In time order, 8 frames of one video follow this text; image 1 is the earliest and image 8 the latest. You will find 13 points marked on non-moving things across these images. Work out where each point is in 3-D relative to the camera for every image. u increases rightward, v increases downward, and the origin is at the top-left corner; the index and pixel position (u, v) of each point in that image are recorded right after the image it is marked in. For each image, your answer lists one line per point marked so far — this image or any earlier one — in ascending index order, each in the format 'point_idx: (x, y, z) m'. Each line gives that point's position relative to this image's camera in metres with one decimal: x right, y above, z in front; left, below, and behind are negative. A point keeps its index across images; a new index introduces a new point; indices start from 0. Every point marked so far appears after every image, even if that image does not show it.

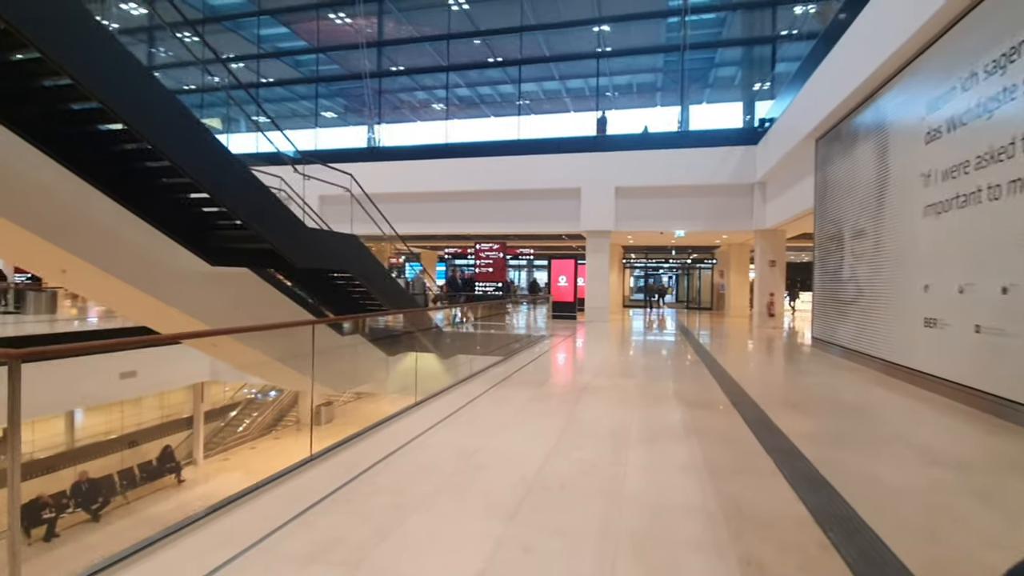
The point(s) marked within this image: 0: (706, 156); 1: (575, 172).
0: (+4.6, +3.2, +12.1) m
1: (+1.5, +3.1, +12.9) m
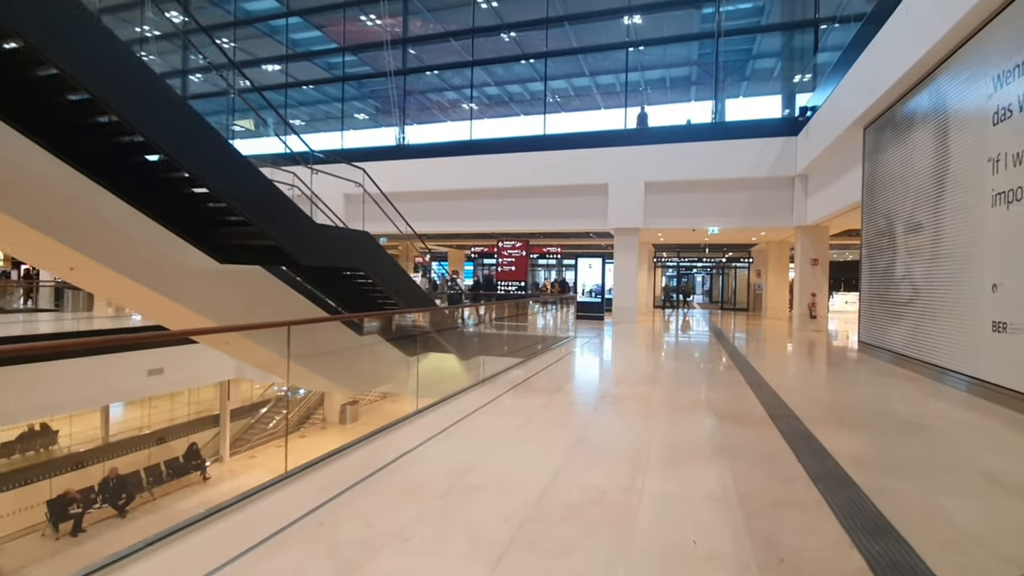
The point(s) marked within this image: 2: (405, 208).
0: (+5.2, +3.2, +11.5) m
1: (+2.2, +3.1, +12.5) m
2: (-3.2, +2.4, +14.4) m
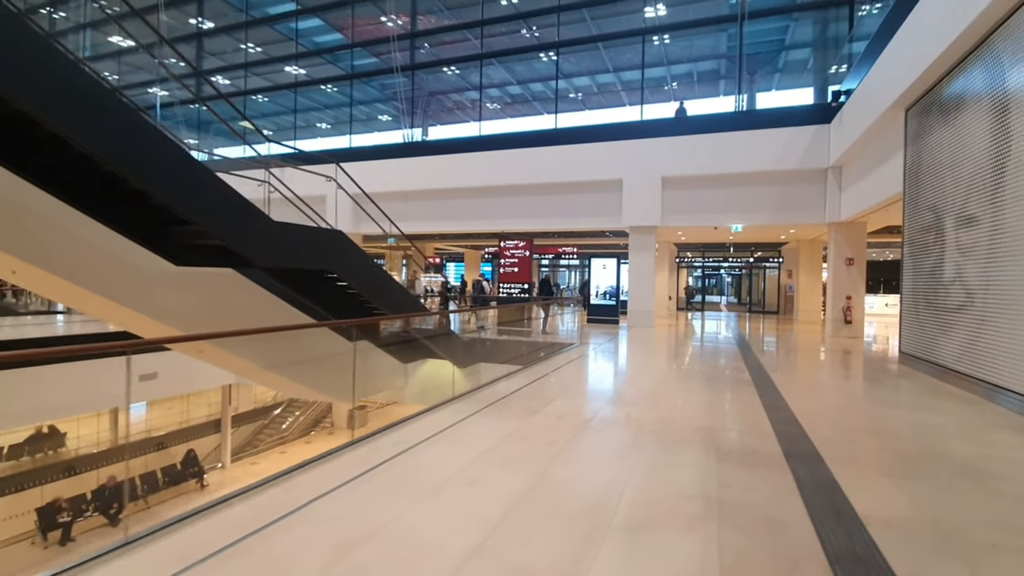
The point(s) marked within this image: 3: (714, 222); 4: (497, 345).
0: (+5.4, +3.2, +10.7) m
1: (+2.5, +3.0, +11.8) m
2: (-2.8, +2.3, +14.0) m
3: (+4.5, +1.5, +11.4) m
4: (-0.1, -0.9, +8.2) m
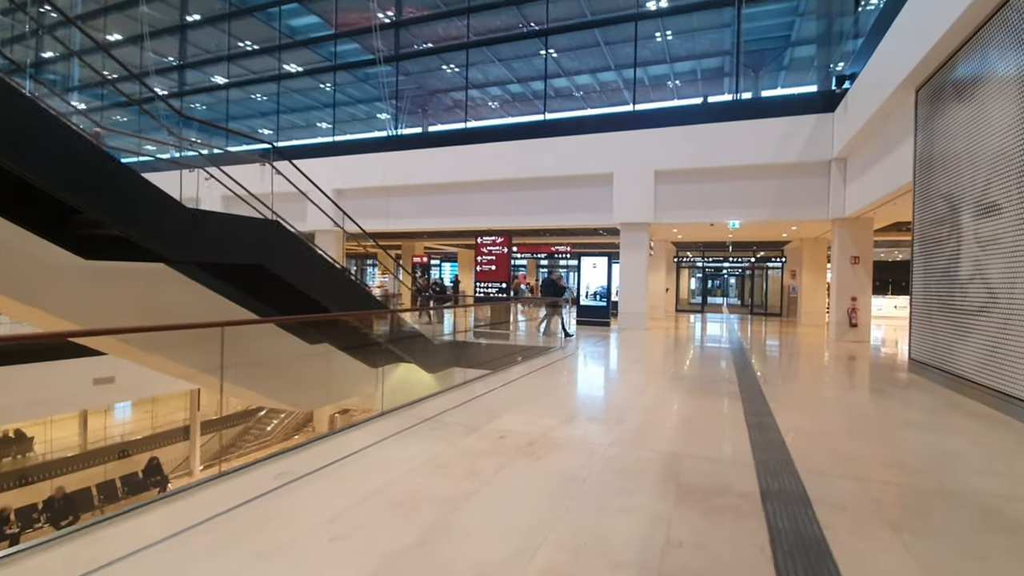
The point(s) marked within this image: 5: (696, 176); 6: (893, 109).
0: (+5.1, +3.1, +10.1) m
1: (+2.2, +3.0, +11.3) m
2: (-3.0, +2.3, +13.5) m
3: (+4.2, +1.5, +10.8) m
4: (-0.5, -0.9, +7.6) m
5: (+4.0, +2.4, +10.8) m
6: (+5.4, +2.5, +7.1) m
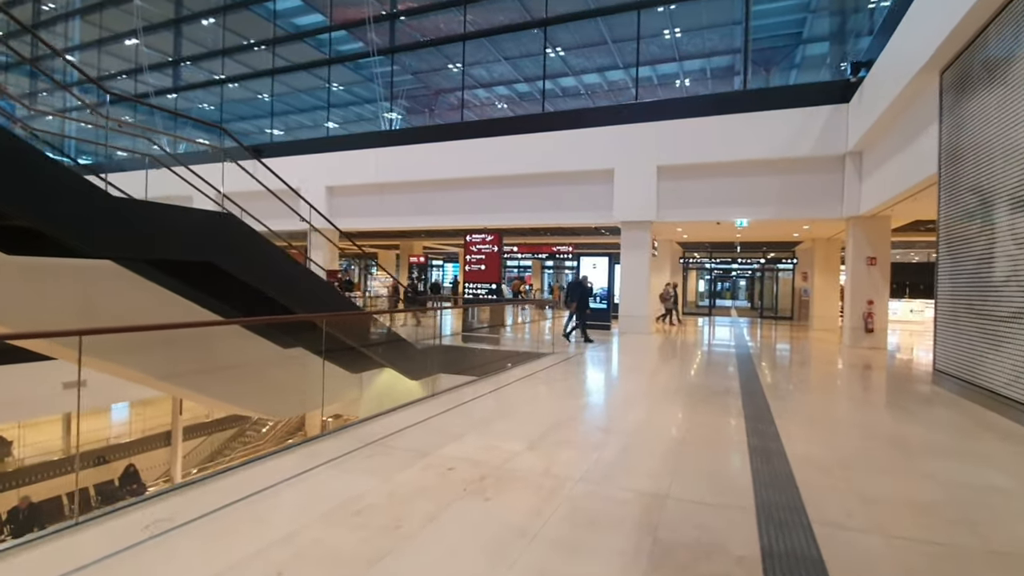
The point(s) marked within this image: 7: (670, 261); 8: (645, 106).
0: (+5.1, +3.1, +9.6) m
1: (+2.1, +3.0, +10.8) m
2: (-3.1, +2.3, +13.1) m
3: (+4.2, +1.5, +10.3) m
4: (-0.6, -0.9, +7.2) m
5: (+3.9, +2.4, +10.3) m
6: (+5.2, +2.5, +6.5) m
7: (+4.9, +0.8, +15.4) m
8: (+2.8, +3.8, +10.5) m
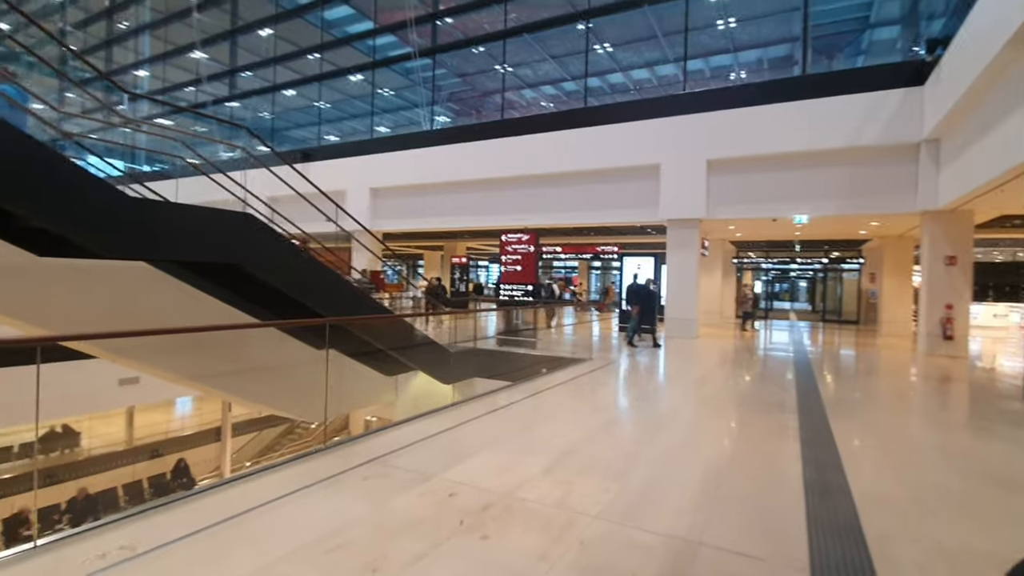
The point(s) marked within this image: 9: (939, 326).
0: (+5.8, +3.1, +8.8) m
1: (+3.0, +3.0, +10.3) m
2: (-2.0, +2.3, +13.1) m
3: (+5.0, +1.4, +9.6) m
4: (-0.1, -0.9, +7.0) m
5: (+4.7, +2.4, +9.7) m
6: (+5.7, +2.4, +5.8) m
7: (+6.1, +0.8, +14.6) m
8: (+3.6, +3.8, +10.0) m
9: (+7.2, -0.6, +8.5) m
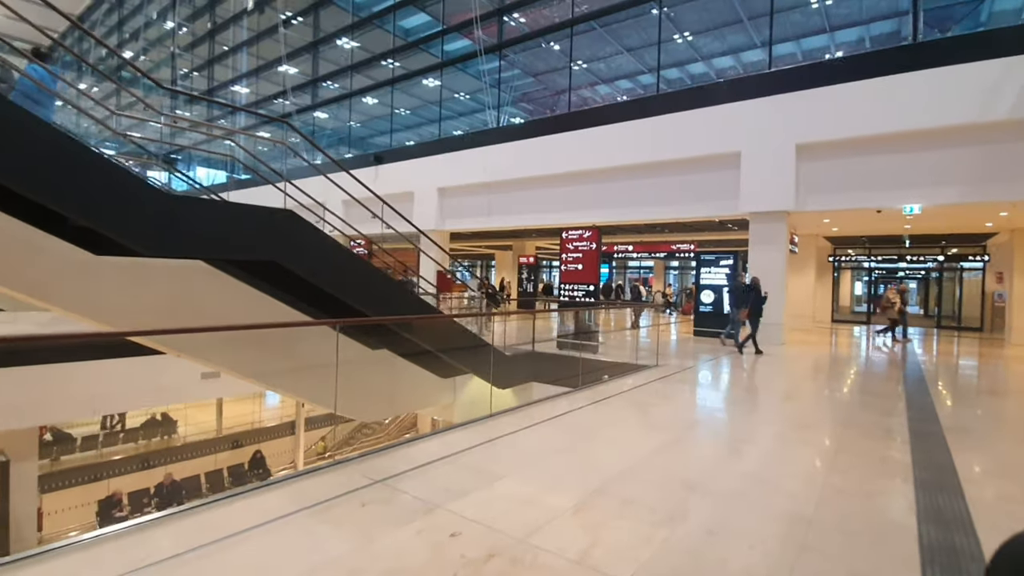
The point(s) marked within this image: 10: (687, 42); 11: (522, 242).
0: (+6.8, +3.0, +7.5) m
1: (+4.3, +2.9, +9.4) m
2: (-0.2, +2.3, +12.9) m
3: (+6.1, +1.4, +8.4) m
4: (+0.7, -0.9, +6.6) m
5: (+5.9, +2.4, +8.5) m
6: (+6.3, +2.4, +4.5) m
7: (+8.0, +0.8, +13.2) m
8: (+4.9, +3.8, +9.0) m
9: (+8.2, -0.6, +7.0) m
10: (+4.0, +6.0, +11.8) m
11: (+0.3, +1.5, +16.1) m
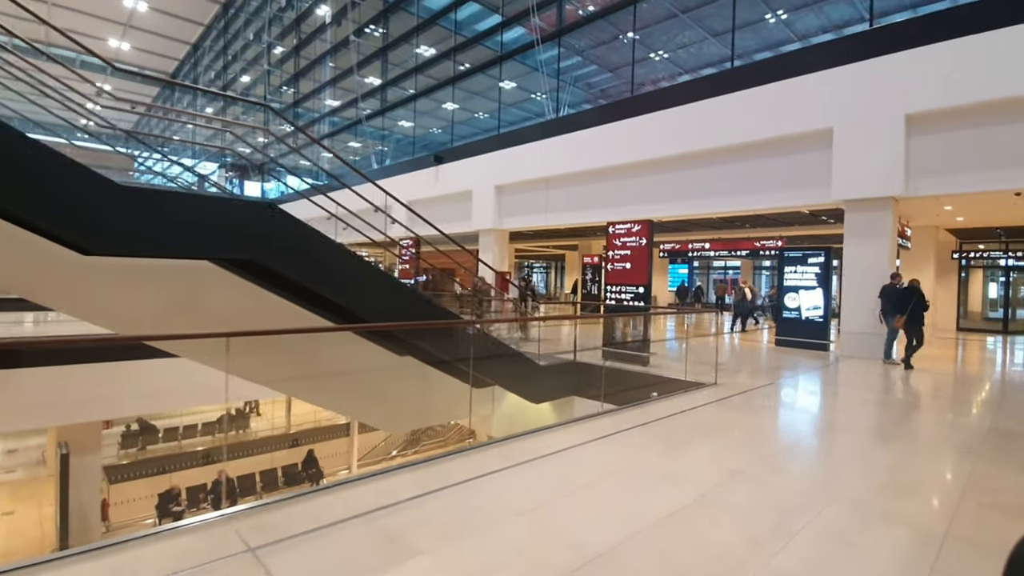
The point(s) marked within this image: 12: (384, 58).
0: (+7.4, +3.0, +5.8) m
1: (+5.2, +2.9, +8.1) m
2: (+1.3, +2.2, +12.2) m
3: (+6.8, +1.4, +6.8) m
4: (+1.2, -1.0, +5.8) m
5: (+6.6, +2.3, +6.9) m
6: (+6.3, +2.4, +2.9) m
7: (+9.5, +0.7, +11.1) m
8: (+5.7, +3.8, +7.6) m
9: (+8.6, -0.7, +5.0) m
10: (+5.3, +6.0, +10.5) m
11: (+2.4, +1.4, +15.3) m
12: (-4.5, +8.1, +17.8) m
